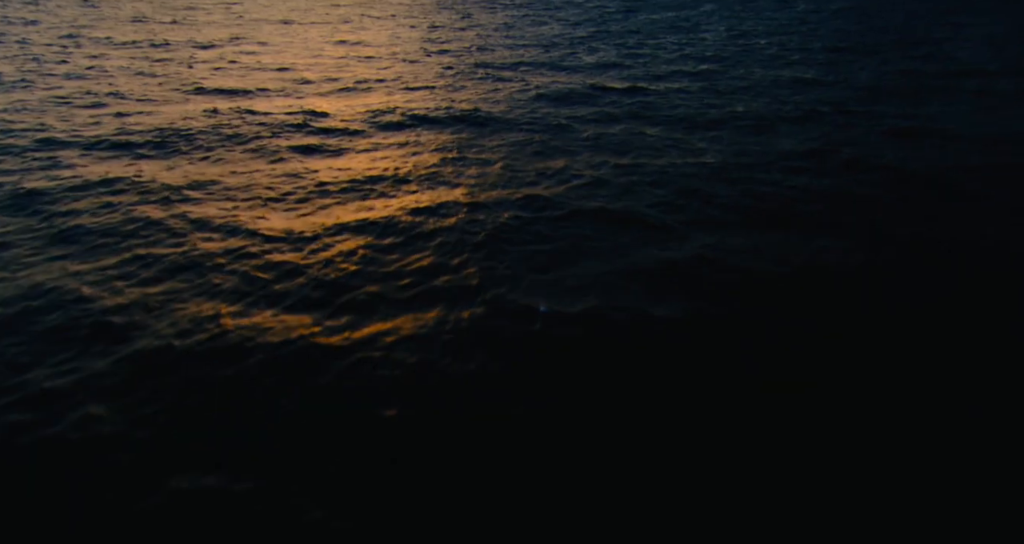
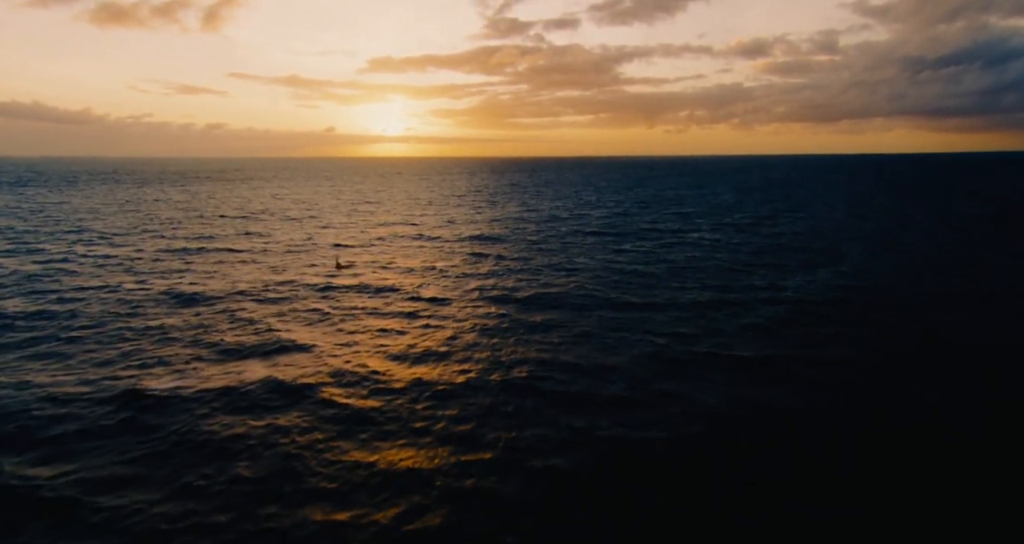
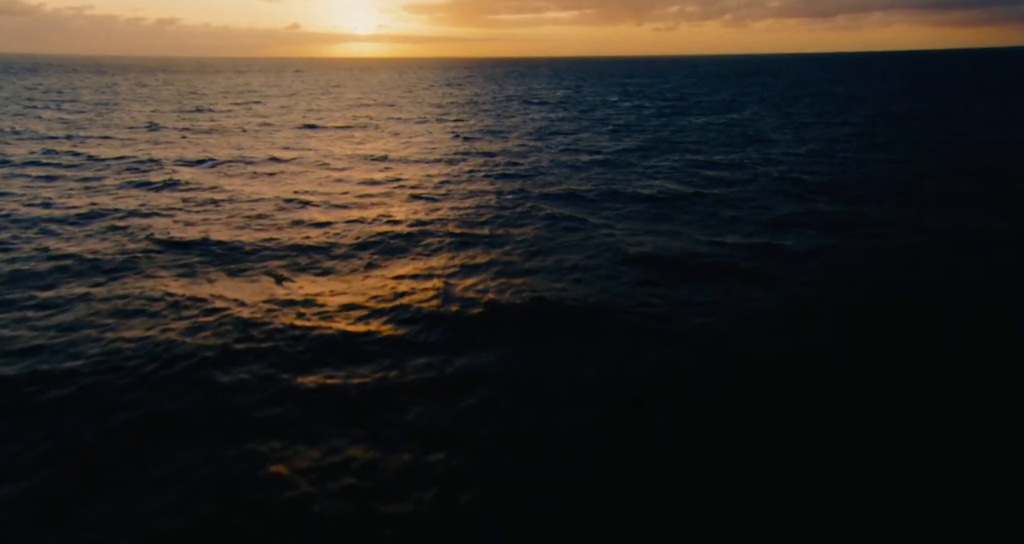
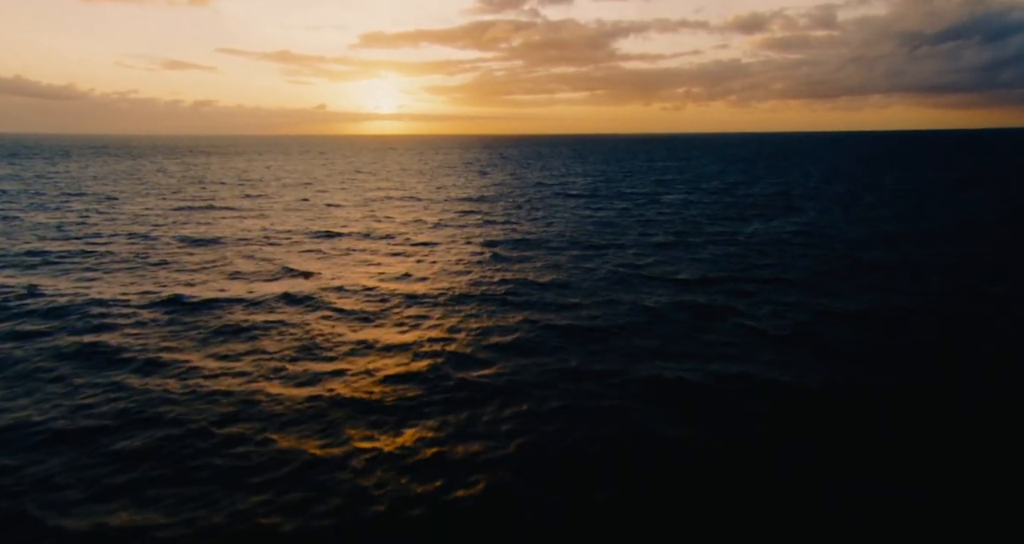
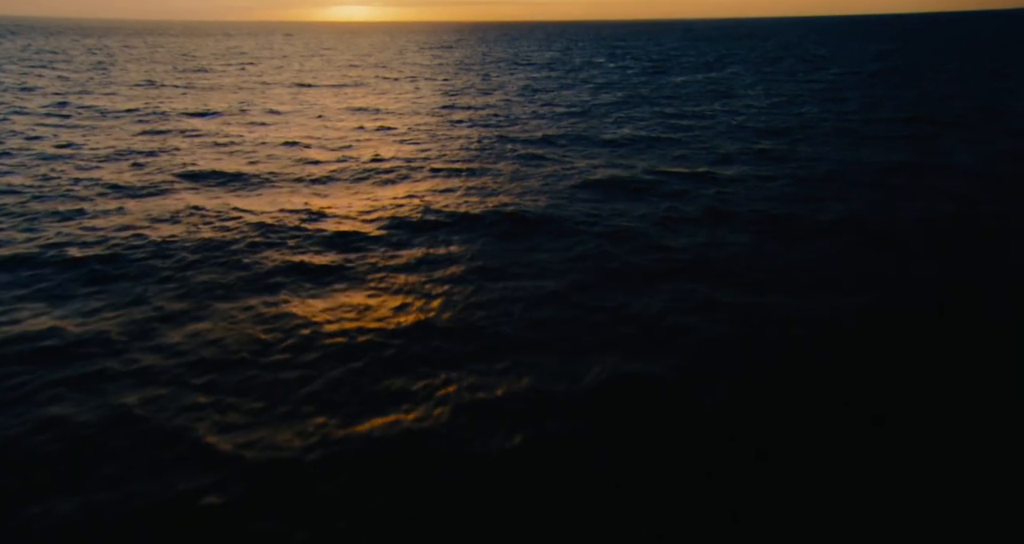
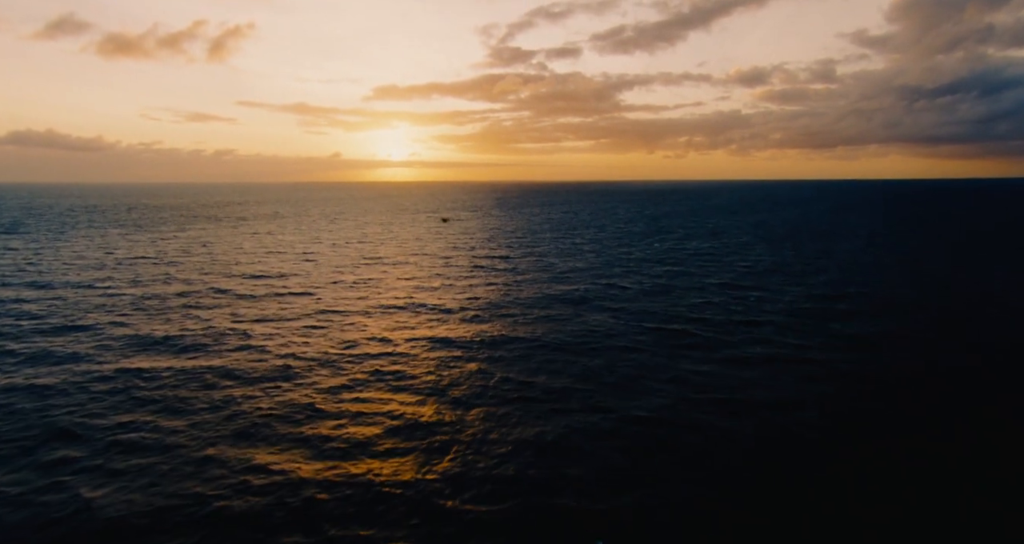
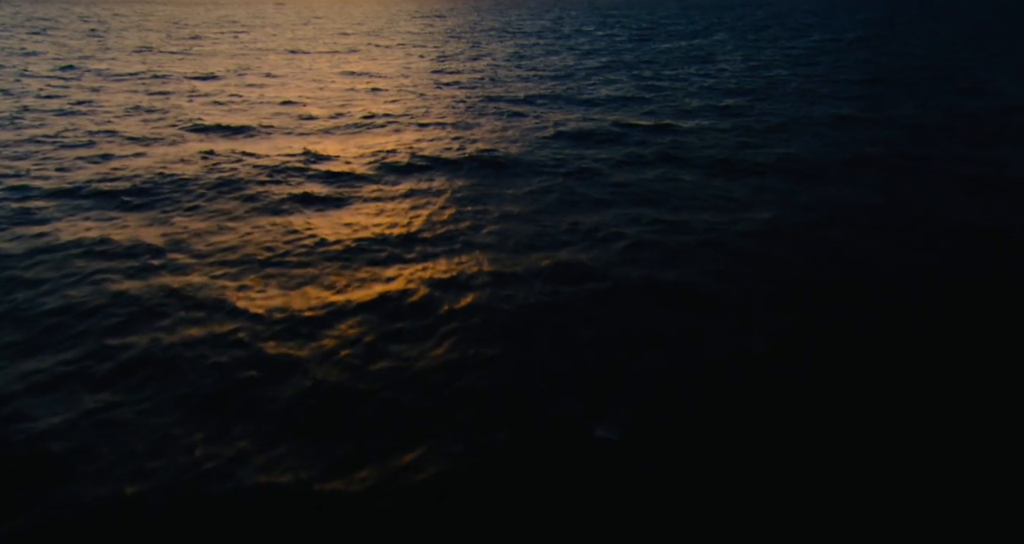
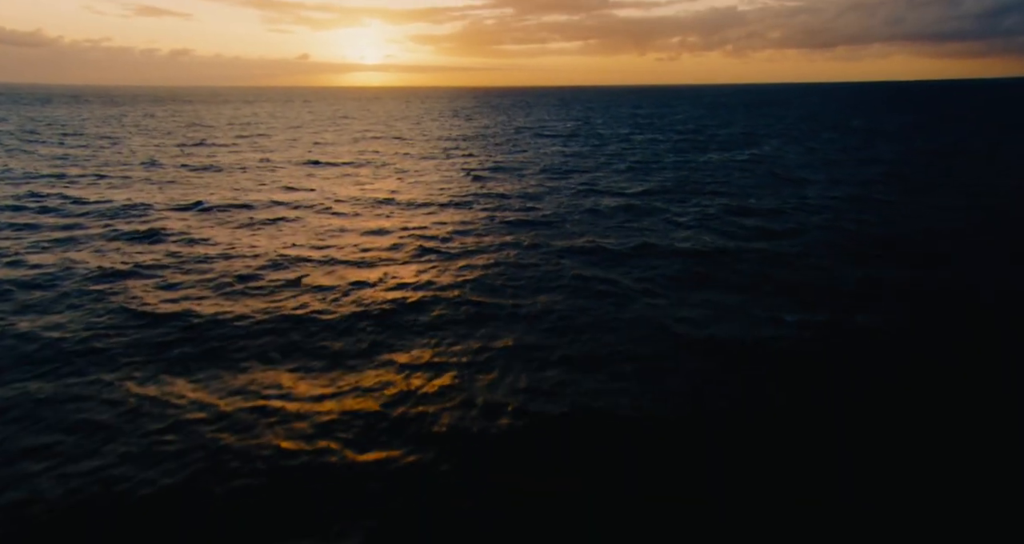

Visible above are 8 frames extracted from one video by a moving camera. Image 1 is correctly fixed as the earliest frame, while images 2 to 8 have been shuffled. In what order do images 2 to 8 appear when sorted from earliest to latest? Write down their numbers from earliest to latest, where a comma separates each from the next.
7, 5, 3, 8, 4, 2, 6
